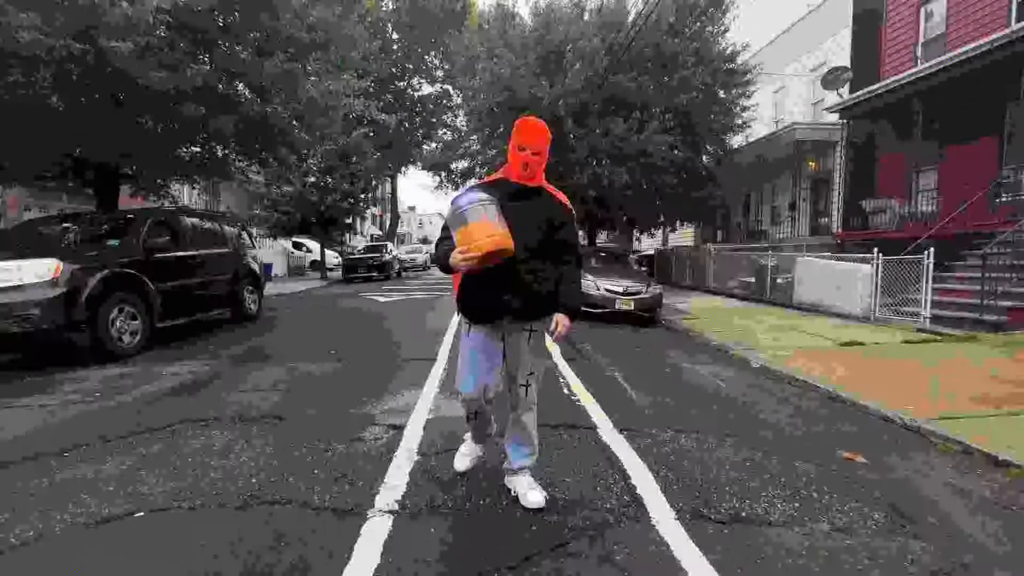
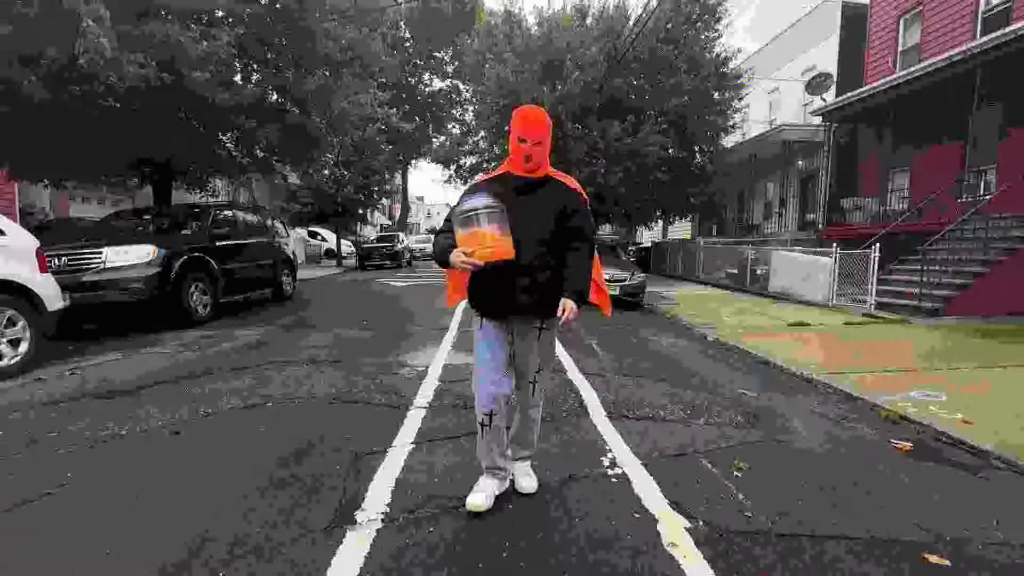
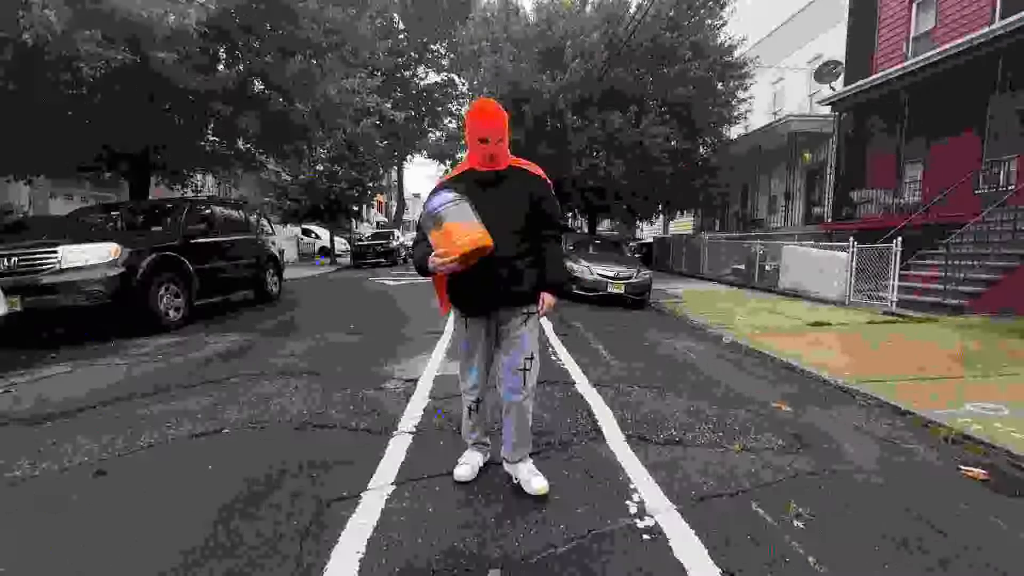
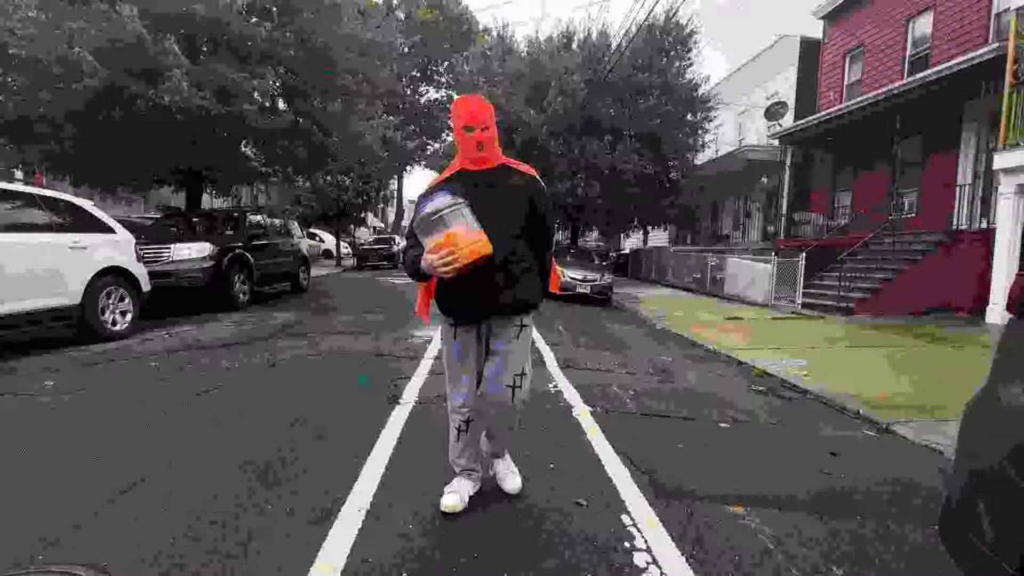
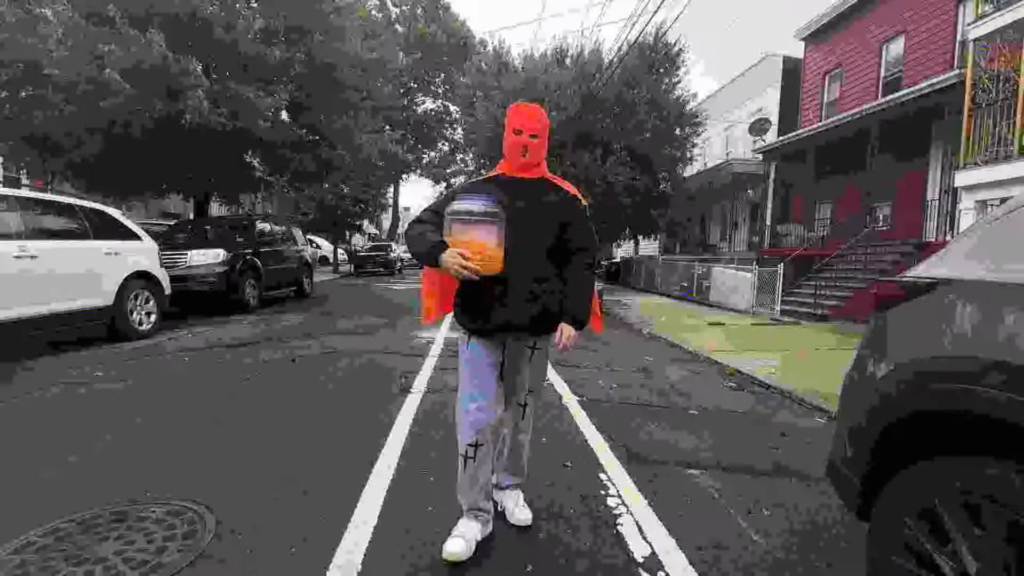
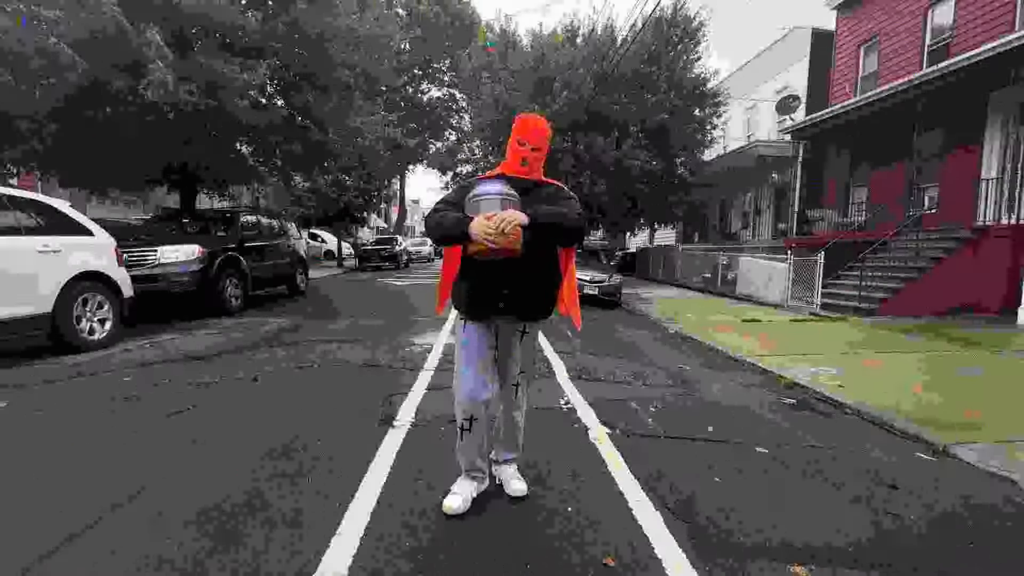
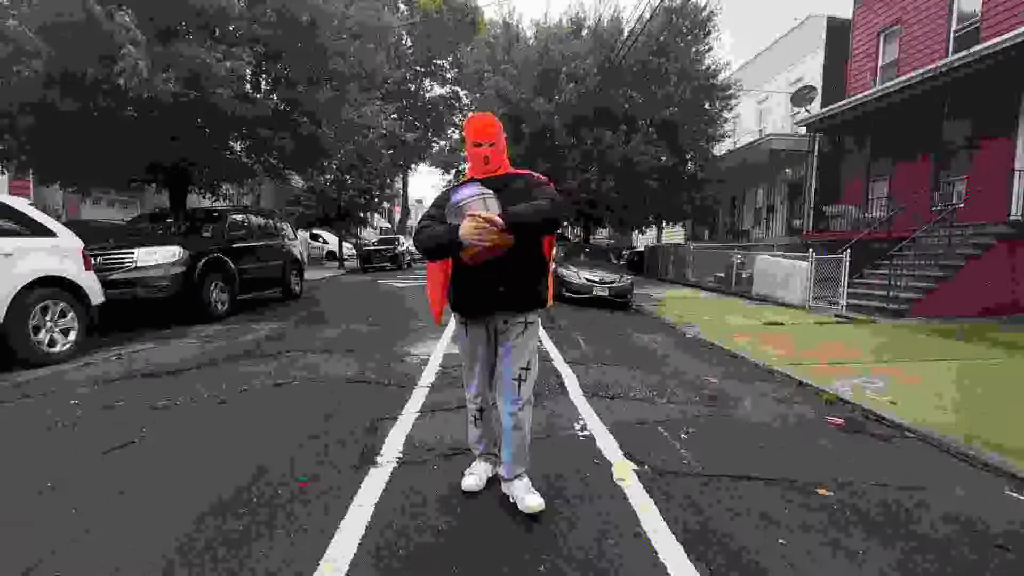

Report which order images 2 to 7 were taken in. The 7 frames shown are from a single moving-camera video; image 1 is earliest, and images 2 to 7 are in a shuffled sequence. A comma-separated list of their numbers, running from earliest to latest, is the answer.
3, 2, 7, 6, 4, 5
